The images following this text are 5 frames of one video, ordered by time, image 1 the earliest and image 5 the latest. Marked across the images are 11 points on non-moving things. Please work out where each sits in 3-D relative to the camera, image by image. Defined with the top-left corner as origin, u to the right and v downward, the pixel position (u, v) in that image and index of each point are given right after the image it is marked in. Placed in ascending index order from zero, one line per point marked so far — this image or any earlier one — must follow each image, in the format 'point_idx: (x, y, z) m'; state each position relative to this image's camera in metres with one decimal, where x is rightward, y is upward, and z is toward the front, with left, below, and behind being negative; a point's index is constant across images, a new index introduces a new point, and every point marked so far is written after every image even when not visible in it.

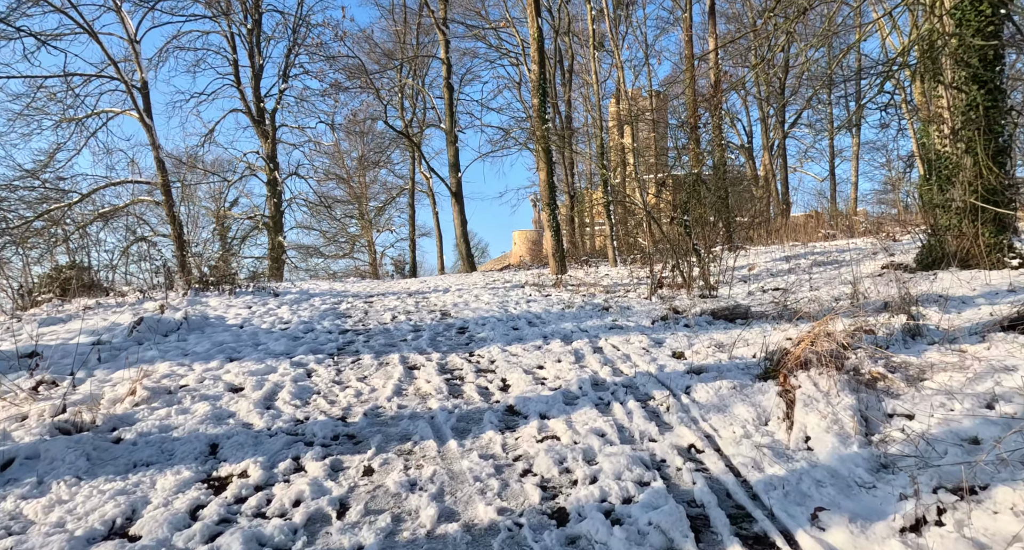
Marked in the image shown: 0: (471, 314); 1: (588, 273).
0: (-0.4, -0.4, +5.9) m
1: (+1.5, 0.0, +11.1) m
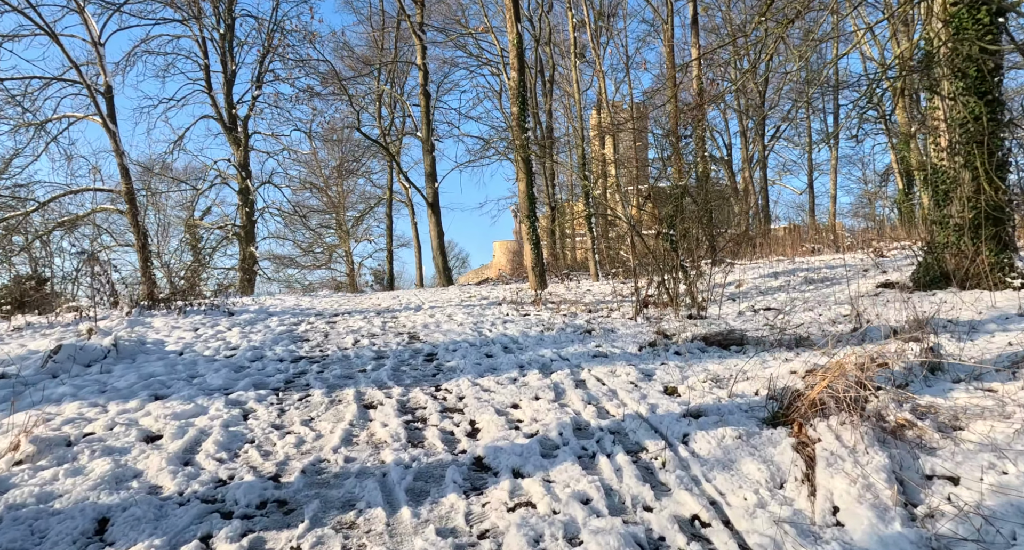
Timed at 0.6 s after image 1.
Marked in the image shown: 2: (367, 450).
0: (-0.7, -0.6, +5.4) m
1: (+1.1, -0.3, +10.7) m
2: (-0.7, -0.9, +2.9) m
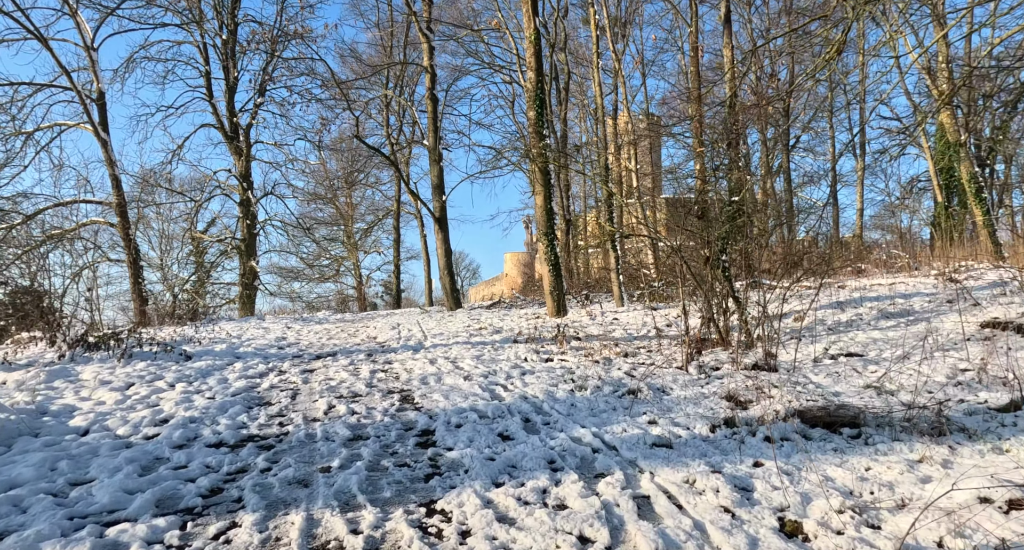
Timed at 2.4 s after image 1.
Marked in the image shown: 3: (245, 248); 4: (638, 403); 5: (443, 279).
0: (-0.5, -0.9, +4.1) m
1: (+1.4, -0.7, +9.4) m
2: (-0.6, -1.2, +1.7) m
3: (-8.5, +0.8, +18.0) m
4: (+0.9, -0.9, +4.2) m
5: (-1.5, -0.1, +12.6) m
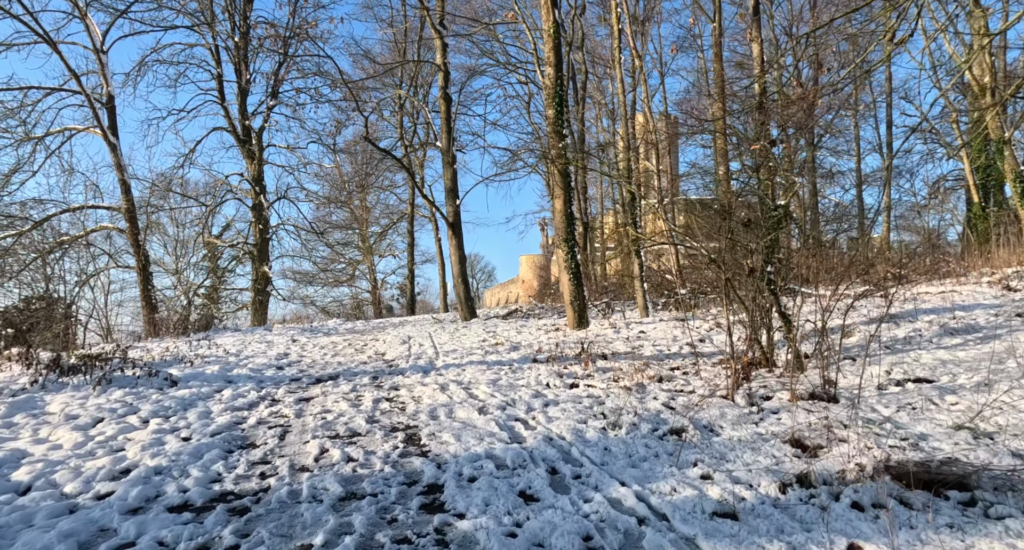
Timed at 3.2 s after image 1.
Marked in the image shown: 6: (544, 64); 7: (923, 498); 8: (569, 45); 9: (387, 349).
0: (-0.4, -1.1, +3.5) m
1: (+1.7, -0.8, +8.7) m
2: (-0.6, -1.3, +1.1) m
3: (-8.0, +0.6, +17.6) m
4: (+1.1, -1.1, +3.5) m
5: (-1.2, -0.2, +12.0) m
6: (+0.6, +3.6, +9.7) m
7: (+1.9, -1.1, +2.7) m
8: (+1.5, +5.9, +14.2) m
9: (-1.6, -1.0, +7.4) m
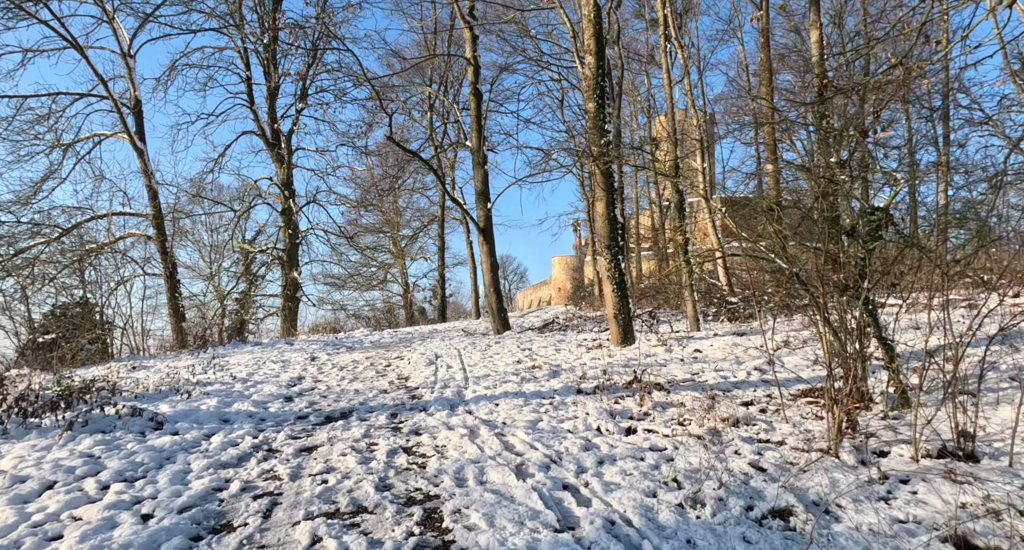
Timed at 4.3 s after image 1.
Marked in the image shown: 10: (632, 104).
0: (-0.1, -1.2, +2.7) m
1: (+2.2, -1.0, +7.7) m
2: (-0.5, -1.5, +0.2) m
3: (-6.9, +0.4, +17.1) m
4: (+1.3, -1.2, +2.6) m
5: (-0.5, -0.4, +11.2) m
6: (+1.1, +3.4, +8.8) m
7: (+2.1, -1.2, +1.7) m
8: (+2.3, +5.7, +13.3) m
9: (-1.2, -1.1, +6.6) m
10: (+3.3, +4.7, +15.3) m
